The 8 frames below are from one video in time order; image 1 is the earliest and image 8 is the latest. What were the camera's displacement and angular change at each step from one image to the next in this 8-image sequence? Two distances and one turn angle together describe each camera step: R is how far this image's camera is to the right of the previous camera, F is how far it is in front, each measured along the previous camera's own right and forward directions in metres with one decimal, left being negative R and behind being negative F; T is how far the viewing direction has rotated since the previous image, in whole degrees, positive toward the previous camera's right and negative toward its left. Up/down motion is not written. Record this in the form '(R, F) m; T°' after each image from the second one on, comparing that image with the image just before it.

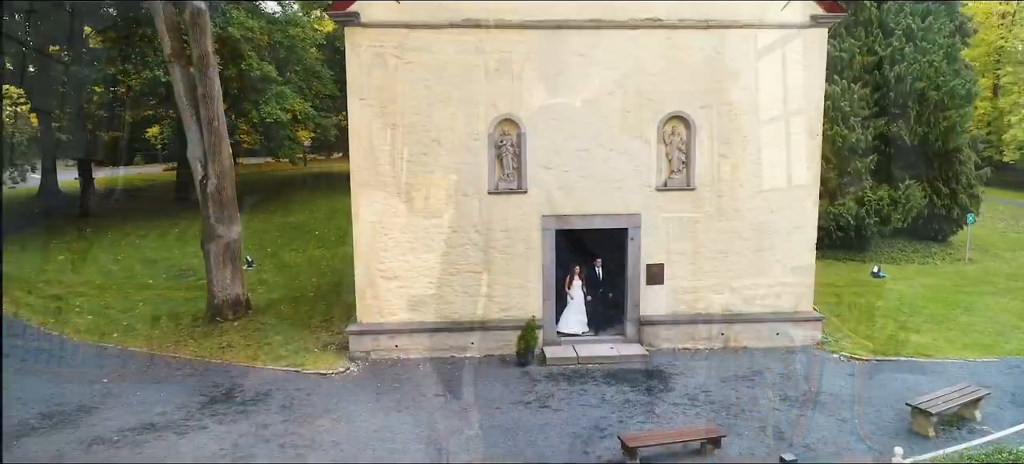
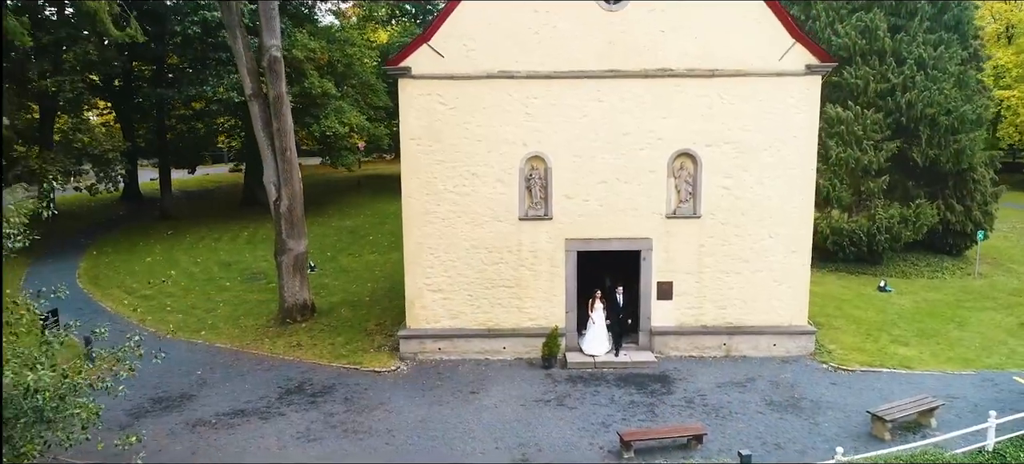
(+0.4, -1.7) m; -4°
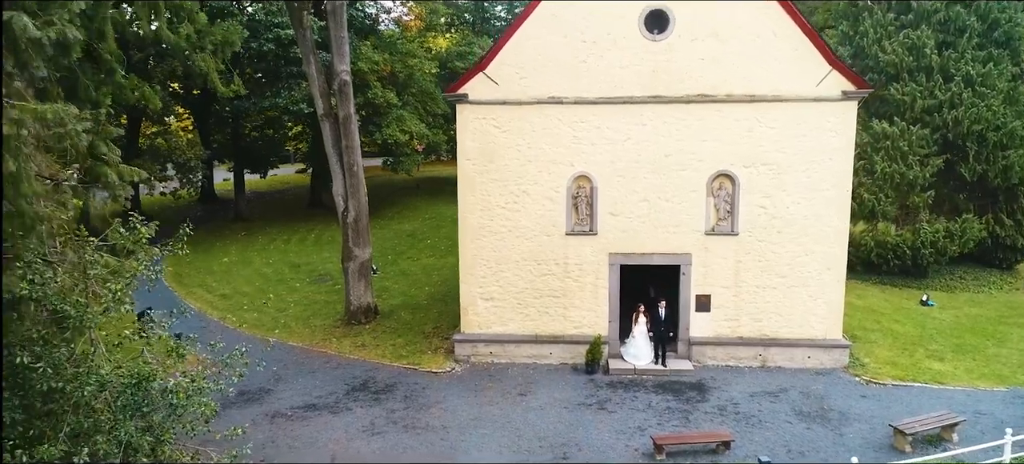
(+0.1, -1.0) m; -4°
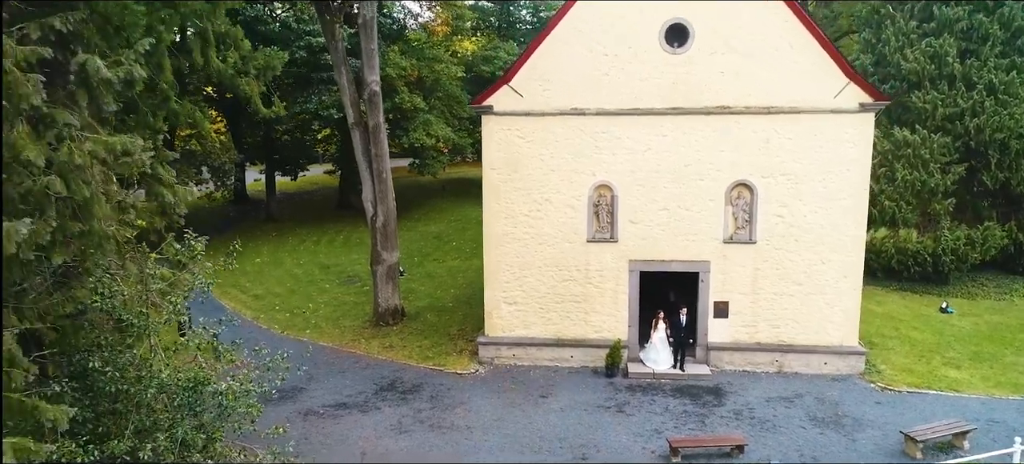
(0.0, -0.5) m; -2°
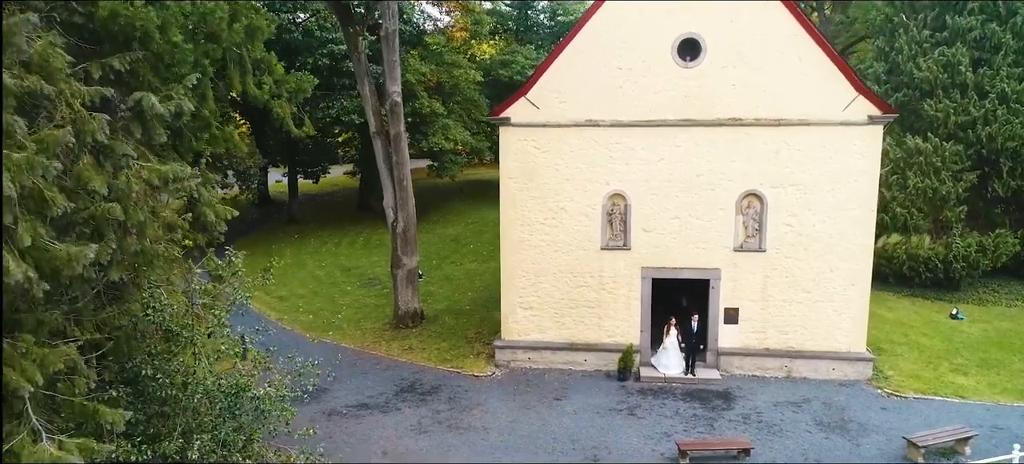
(0.0, -0.5) m; -1°
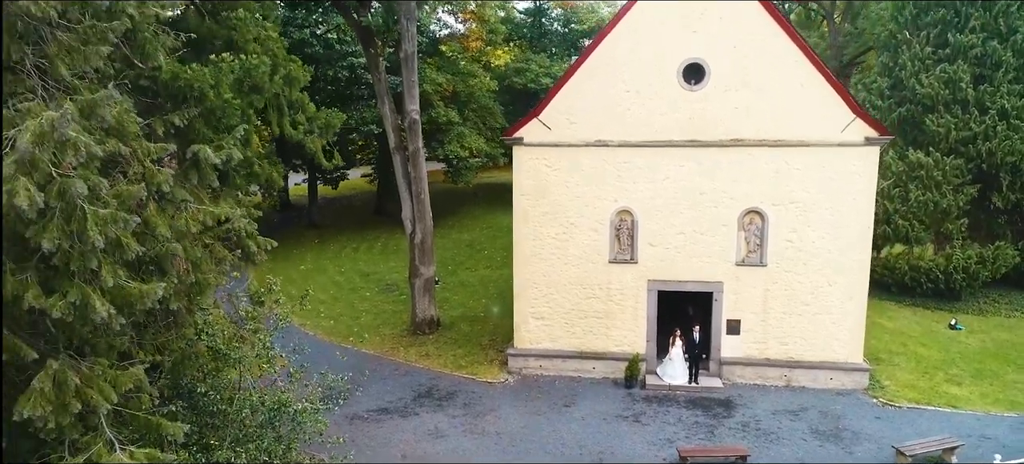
(0.0, -0.8) m; -1°
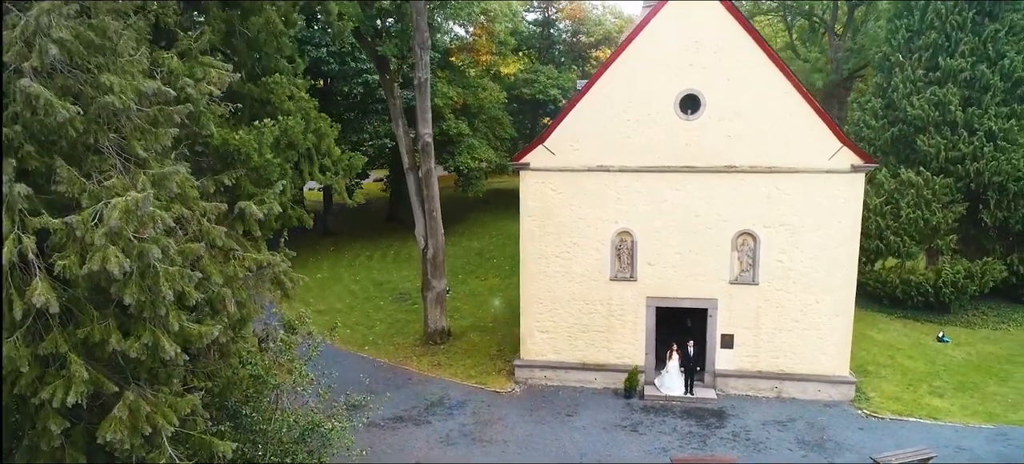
(+0.1, -1.0) m; -1°
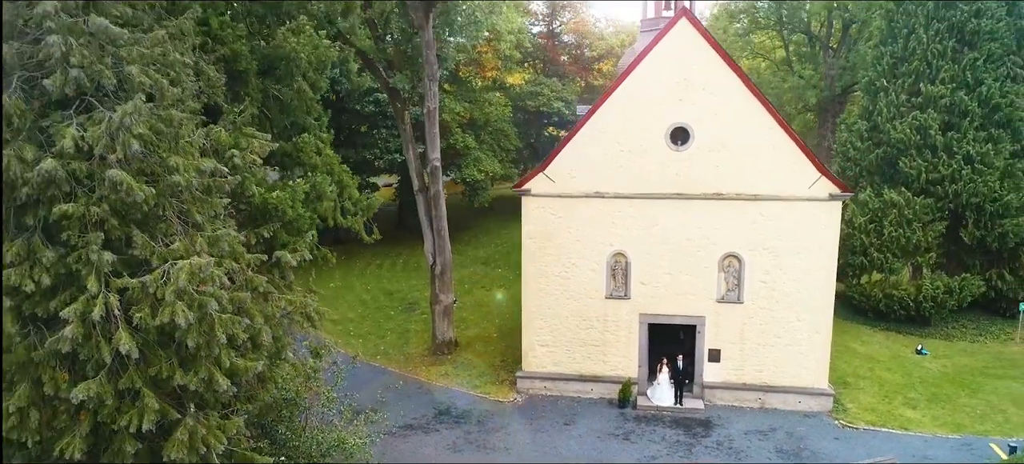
(+0.1, -1.2) m; -1°
